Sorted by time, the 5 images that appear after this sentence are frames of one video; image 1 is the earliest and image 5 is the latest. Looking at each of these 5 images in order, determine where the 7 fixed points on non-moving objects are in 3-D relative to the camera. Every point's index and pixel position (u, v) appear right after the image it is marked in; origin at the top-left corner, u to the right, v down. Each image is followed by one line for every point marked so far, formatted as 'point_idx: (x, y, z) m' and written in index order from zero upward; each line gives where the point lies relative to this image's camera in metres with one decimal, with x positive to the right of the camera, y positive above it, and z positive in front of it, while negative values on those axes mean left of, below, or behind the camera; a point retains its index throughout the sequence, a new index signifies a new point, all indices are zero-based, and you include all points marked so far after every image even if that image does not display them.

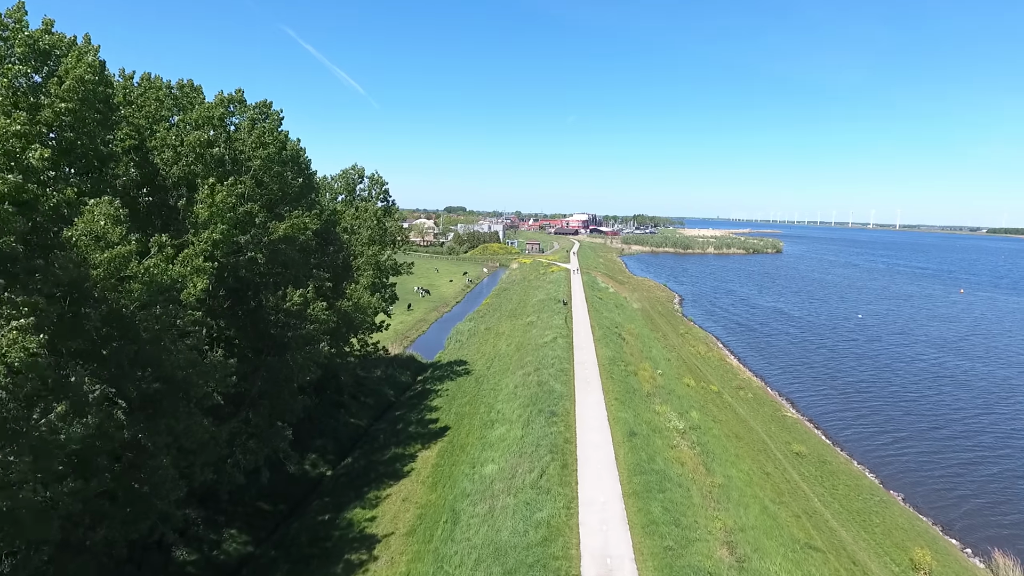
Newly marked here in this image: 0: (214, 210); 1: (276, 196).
0: (-6.5, +1.7, +13.9) m
1: (-6.6, +2.5, +17.6) m
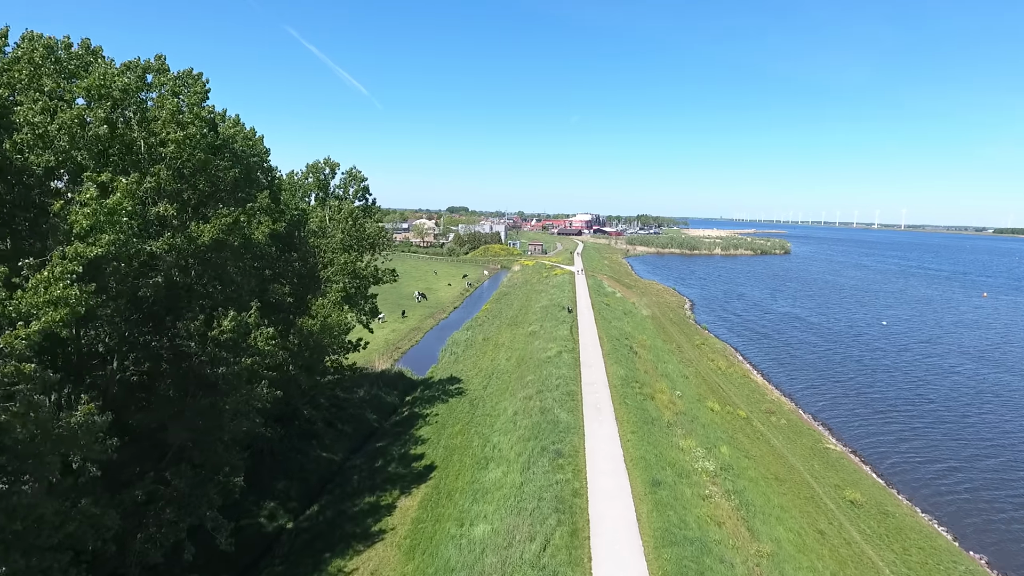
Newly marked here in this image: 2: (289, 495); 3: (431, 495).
0: (-6.6, +1.2, +10.1) m
1: (-6.6, +2.1, +13.8) m
2: (-6.9, -6.4, +19.9) m
3: (-2.4, -6.2, +19.1) m
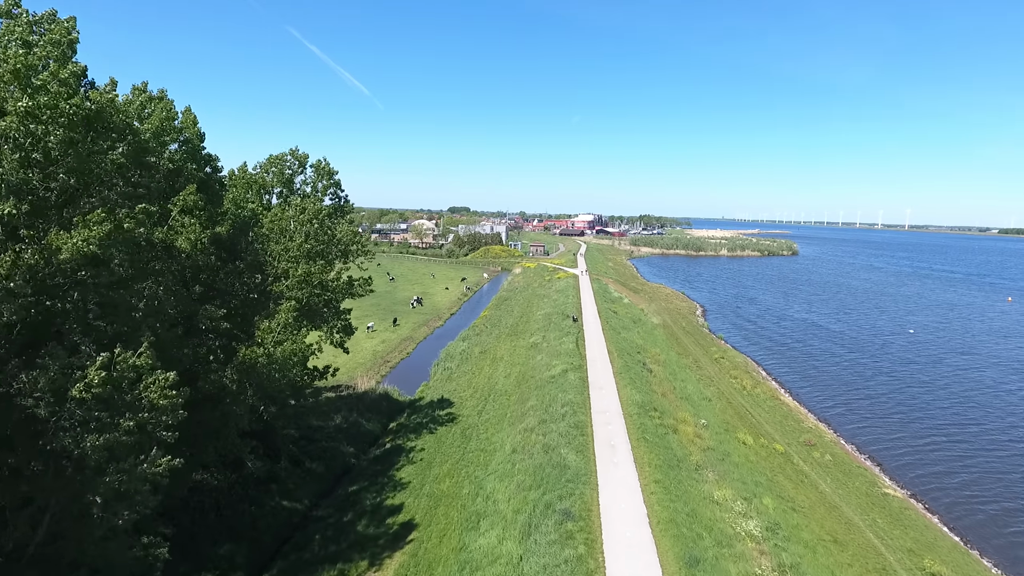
0: (-6.7, +0.7, +6.3) m
1: (-6.7, +1.6, +9.9) m
2: (-7.0, -6.9, +16.0) m
3: (-2.5, -6.6, +15.3) m
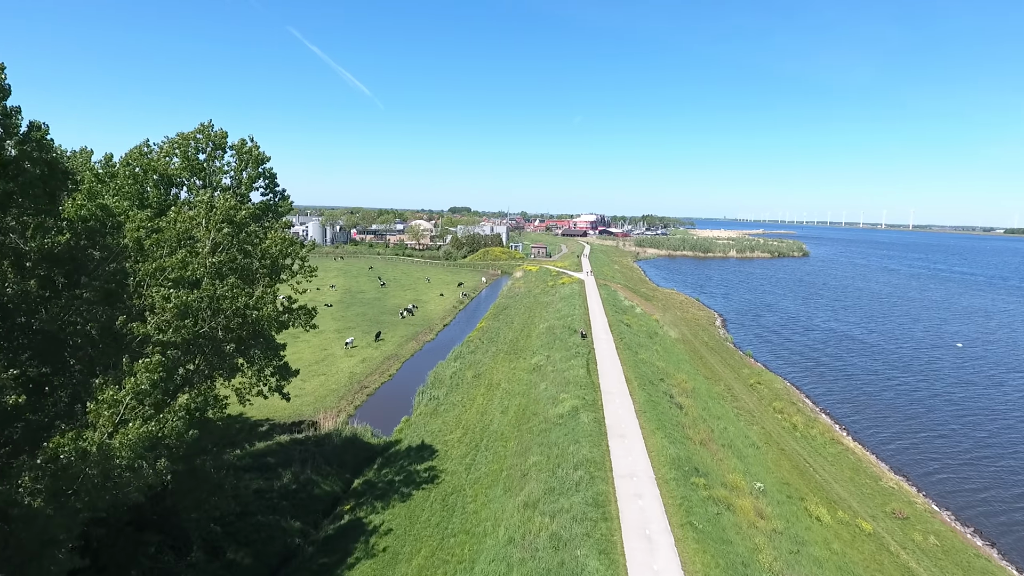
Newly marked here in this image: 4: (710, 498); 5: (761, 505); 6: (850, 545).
0: (-6.8, +0.1, +0.4) m
1: (-6.9, +0.9, +4.0) m
2: (-7.1, -7.6, +10.1) m
3: (-2.6, -7.3, +9.4) m
4: (+5.2, -5.6, +17.1) m
5: (+6.8, -5.9, +17.6) m
6: (+8.7, -6.6, +16.5) m
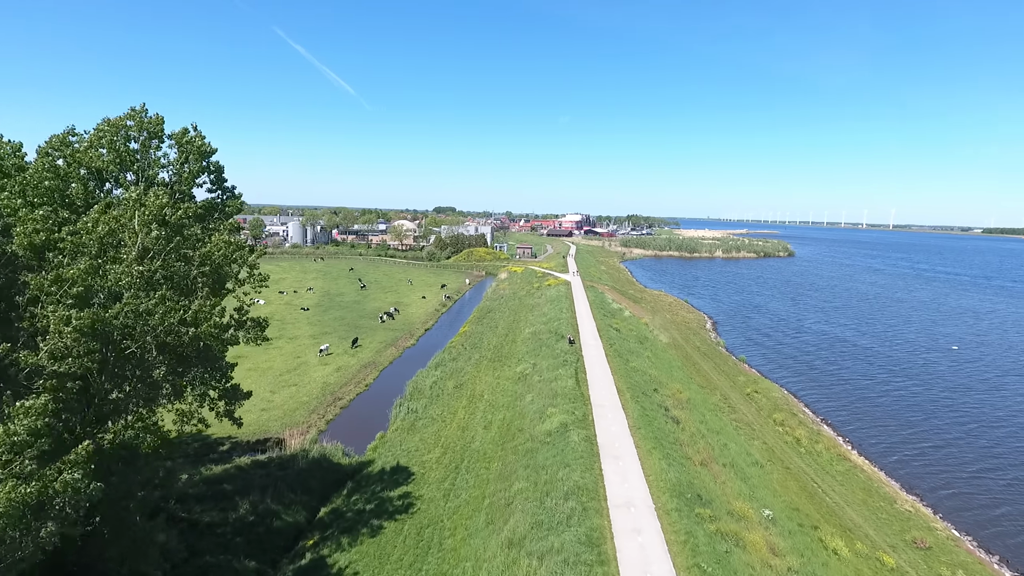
0: (-6.9, -0.2, -1.7) m
1: (-7.0, +0.7, +1.9) m
2: (-7.3, -7.8, +8.0) m
3: (-2.8, -7.6, +7.4) m
4: (+4.8, -5.8, +15.2) m
5: (+6.4, -6.1, +15.7) m
6: (+8.3, -6.8, +14.7) m
